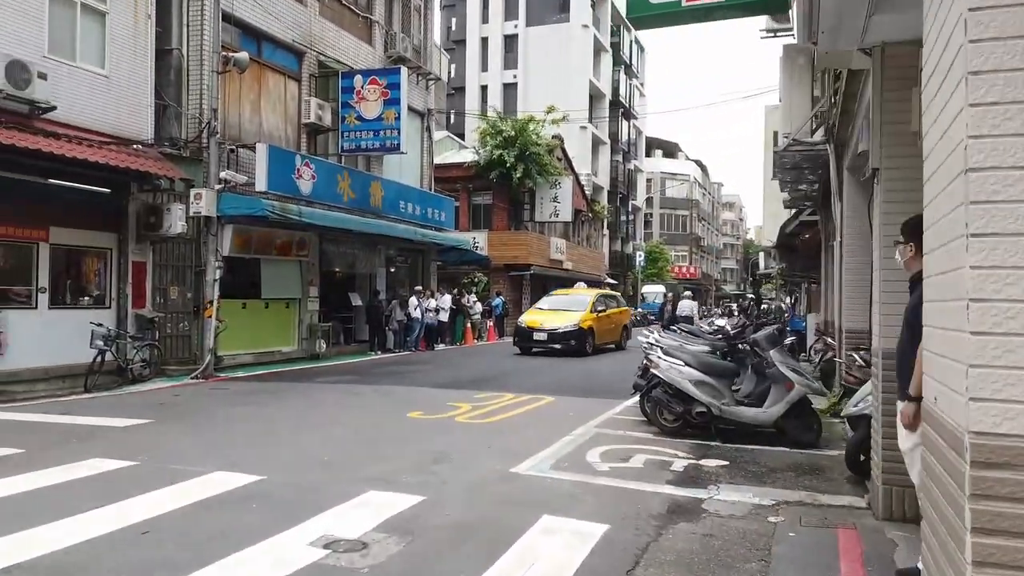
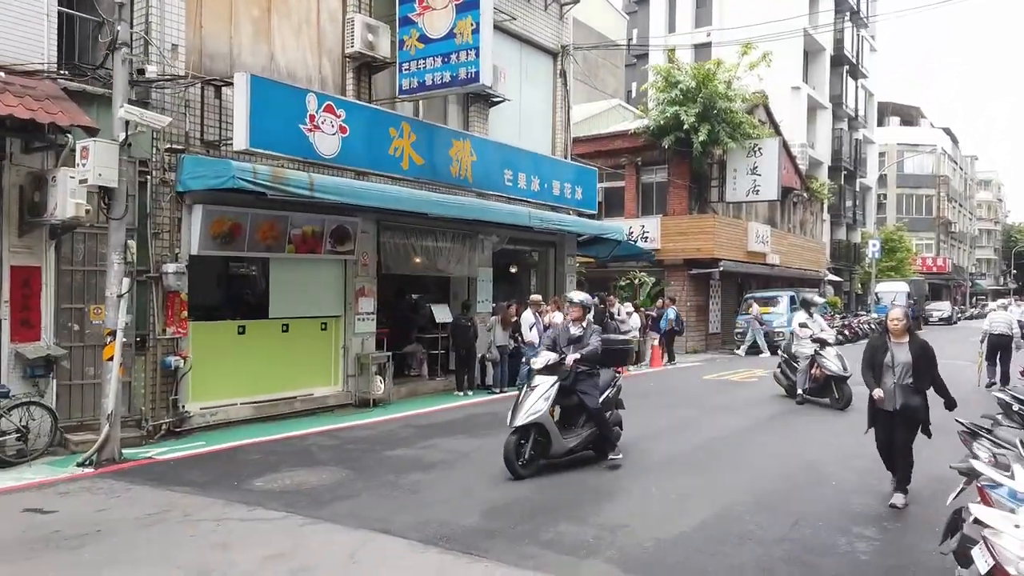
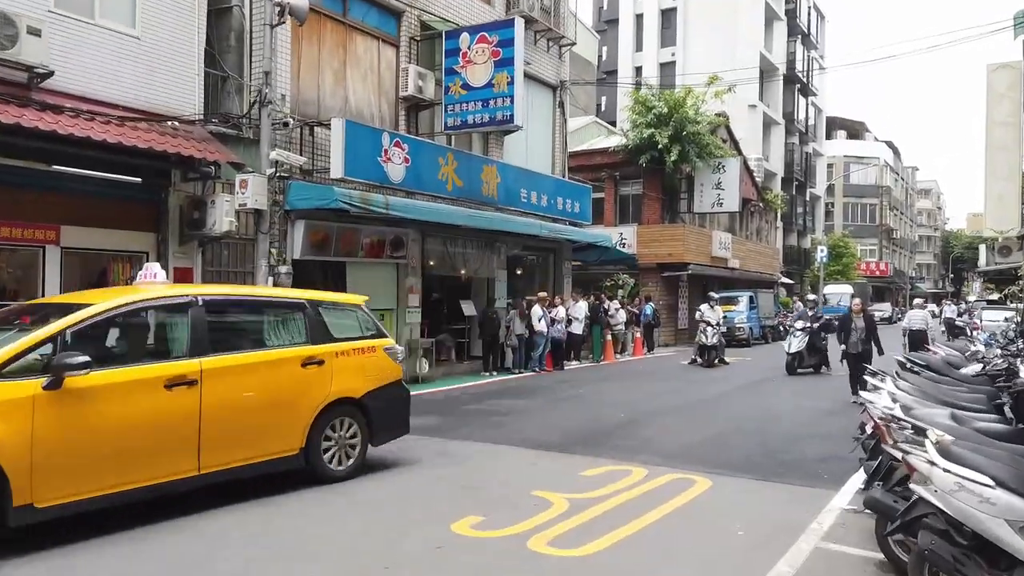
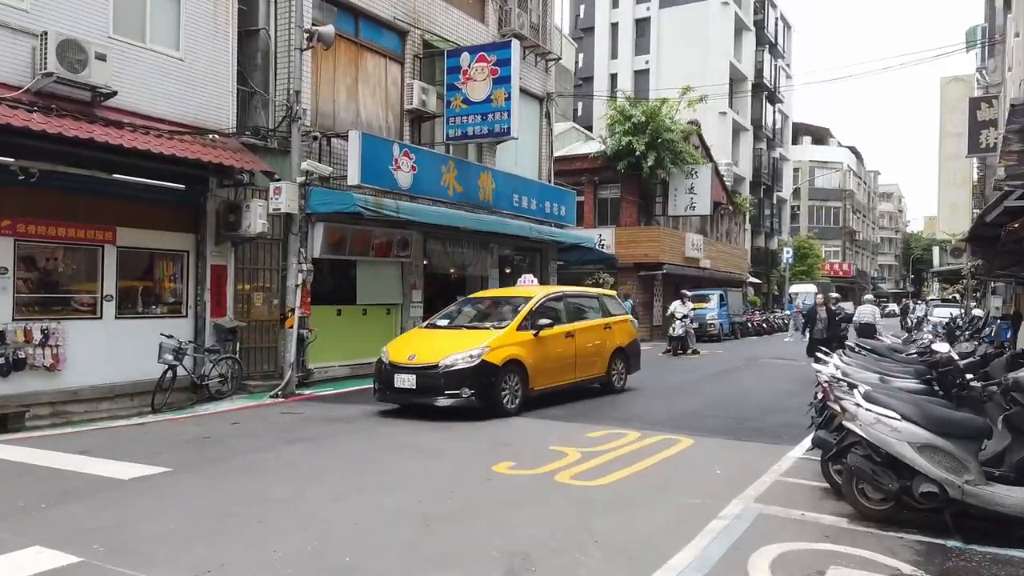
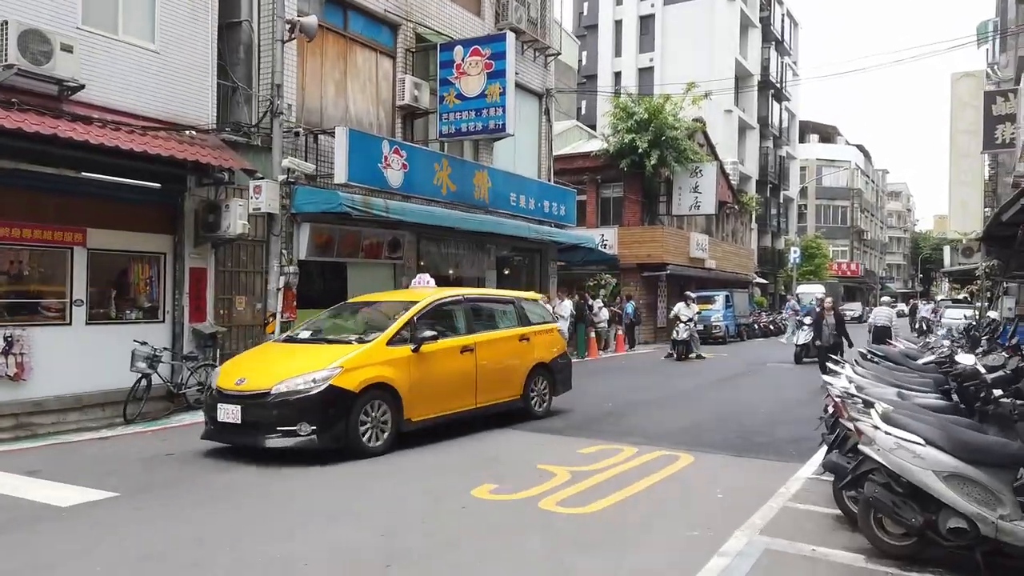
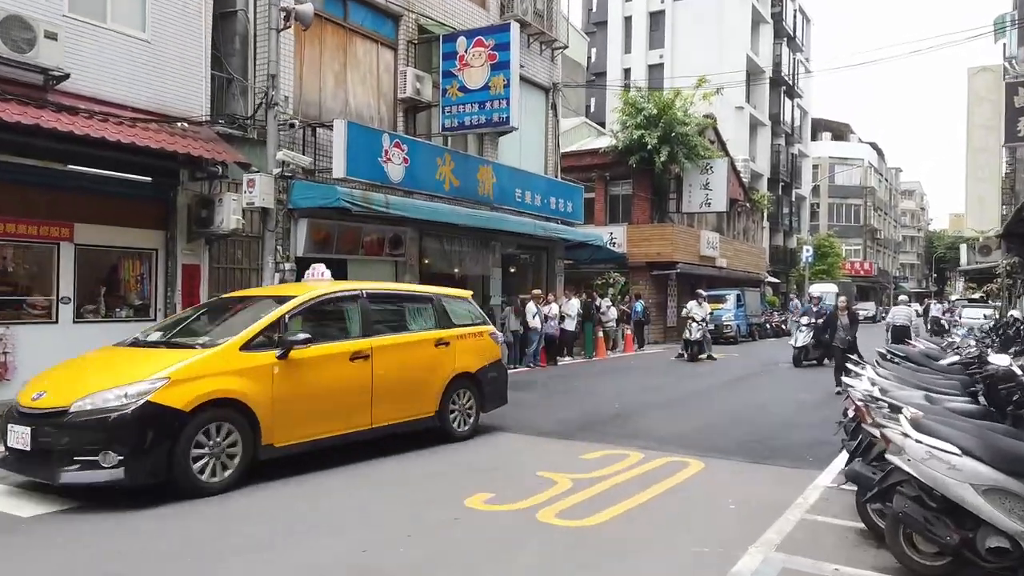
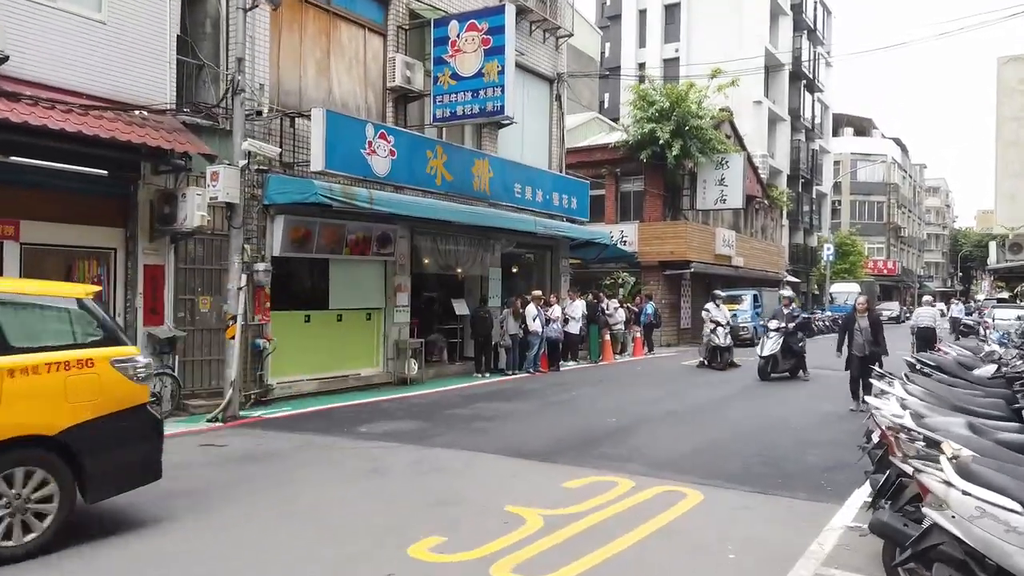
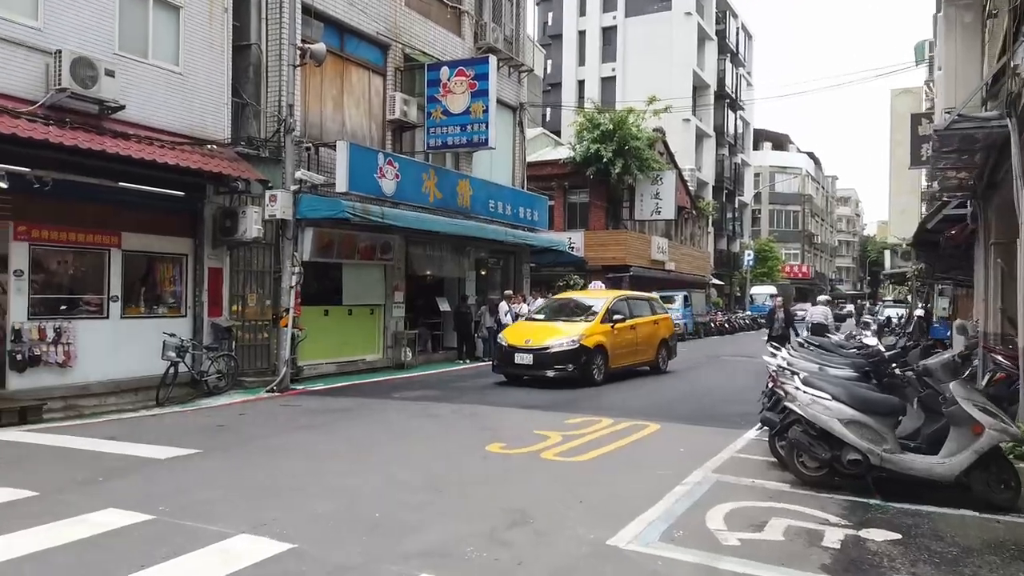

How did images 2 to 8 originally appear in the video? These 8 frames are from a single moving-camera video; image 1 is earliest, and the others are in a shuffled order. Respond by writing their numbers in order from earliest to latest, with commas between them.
8, 4, 5, 6, 3, 7, 2
